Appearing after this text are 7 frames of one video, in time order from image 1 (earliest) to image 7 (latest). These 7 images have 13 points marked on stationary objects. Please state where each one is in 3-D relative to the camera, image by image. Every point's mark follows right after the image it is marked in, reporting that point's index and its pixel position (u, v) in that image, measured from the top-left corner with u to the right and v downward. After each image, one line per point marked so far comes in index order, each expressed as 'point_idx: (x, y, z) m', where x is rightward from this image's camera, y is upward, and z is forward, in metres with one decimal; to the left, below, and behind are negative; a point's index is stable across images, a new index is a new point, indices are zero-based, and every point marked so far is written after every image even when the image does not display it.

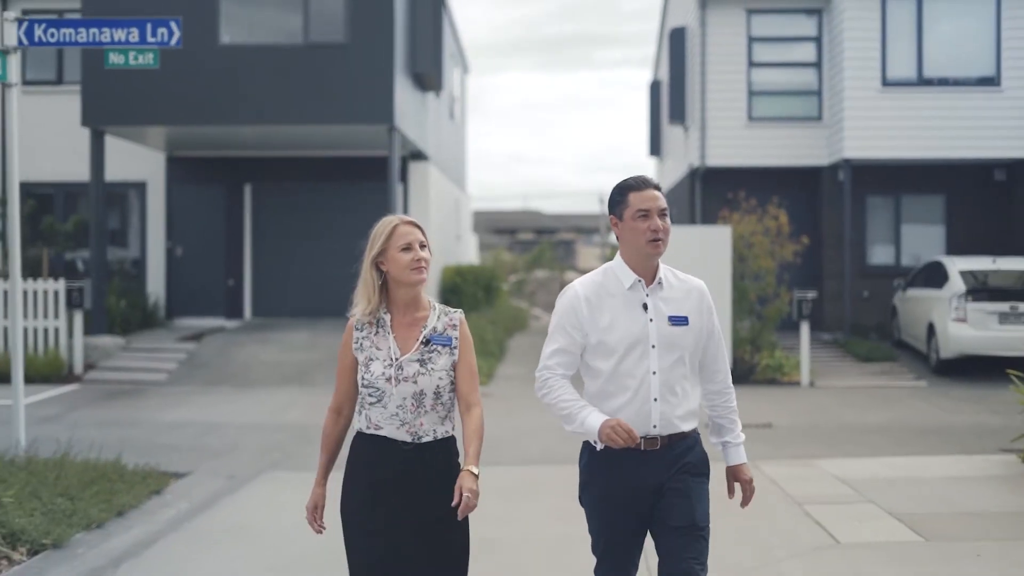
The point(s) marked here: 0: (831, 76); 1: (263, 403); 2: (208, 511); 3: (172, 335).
0: (+5.4, +3.6, +18.0) m
1: (-2.9, -1.4, +12.5) m
2: (-2.1, -1.5, +7.1) m
3: (-5.3, -0.7, +16.6) m
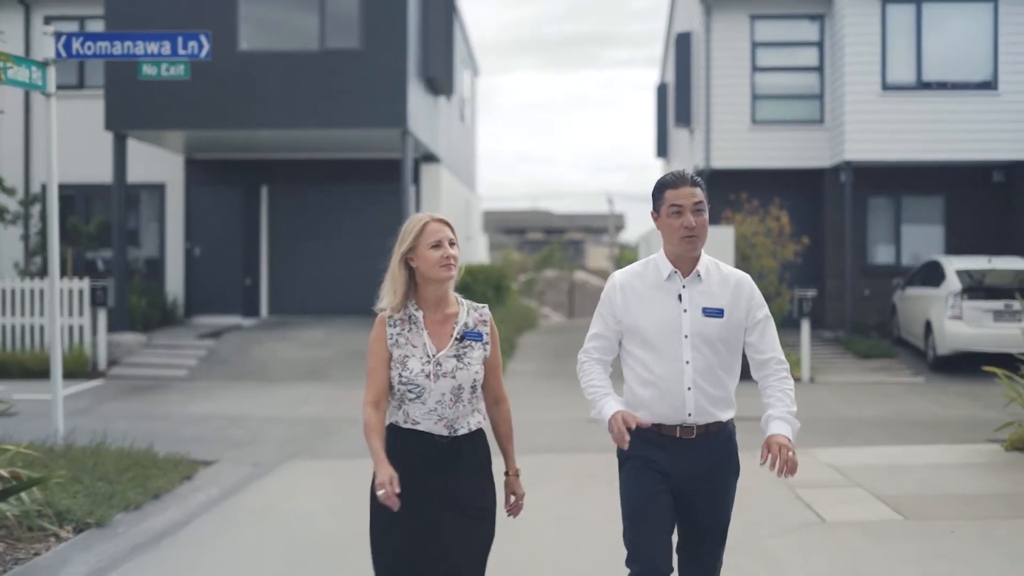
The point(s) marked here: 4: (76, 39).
0: (+5.5, +3.6, +18.4) m
1: (-2.8, -1.3, +13.0) m
2: (-2.0, -1.5, +7.6) m
3: (-5.1, -0.7, +17.1) m
4: (-3.3, +1.9, +8.1) m
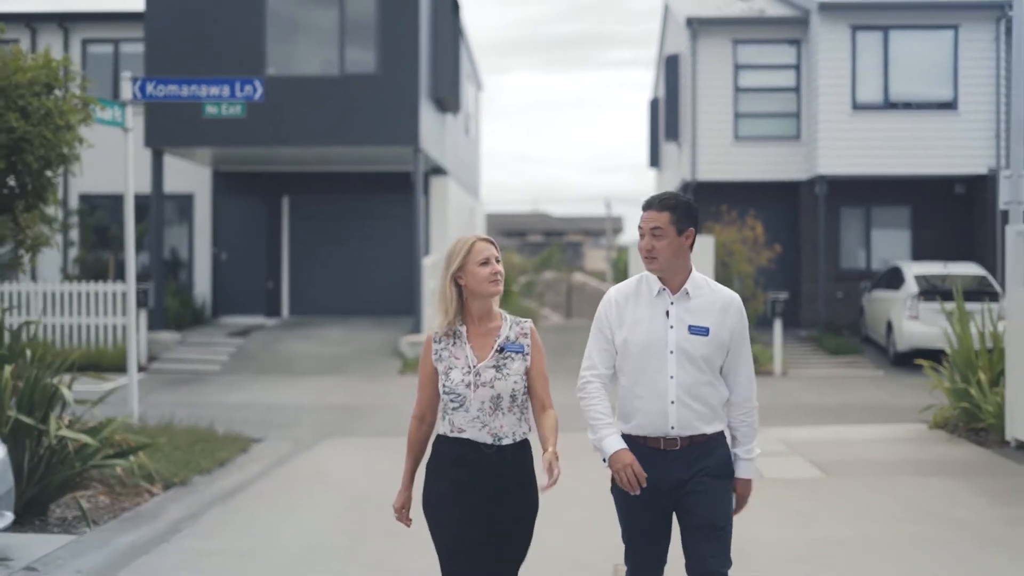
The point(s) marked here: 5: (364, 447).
0: (+5.5, +3.6, +20.0) m
1: (-2.8, -1.4, +14.6) m
2: (-2.0, -1.5, +9.2) m
3: (-5.1, -0.7, +18.7) m
4: (-3.3, +1.9, +9.7) m
5: (-1.4, -1.5, +10.0) m
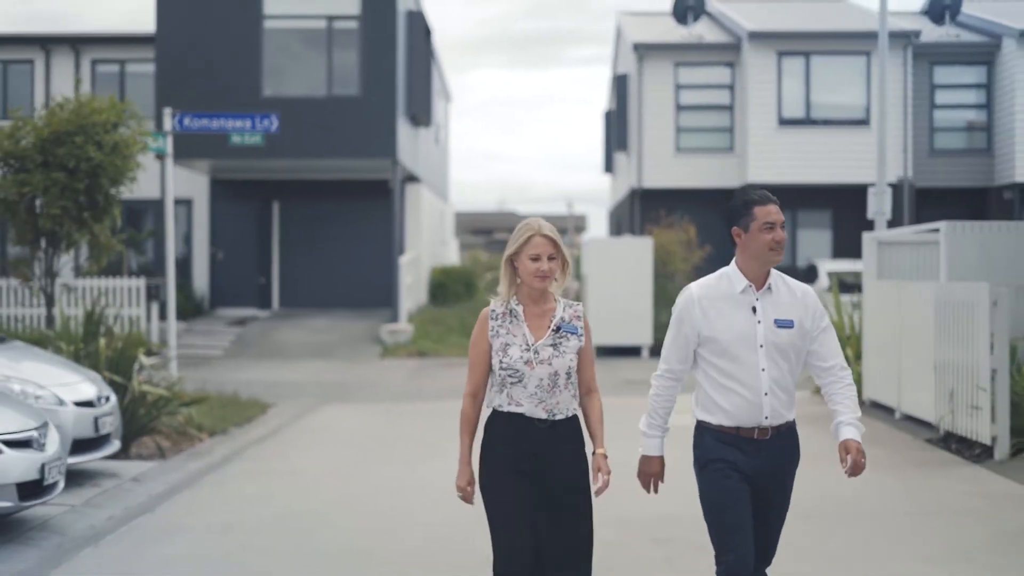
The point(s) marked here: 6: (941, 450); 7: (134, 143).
0: (+4.8, +3.7, +22.6) m
1: (-3.3, -1.3, +16.9) m
2: (-2.3, -1.5, +11.6) m
3: (-5.8, -0.7, +21.0) m
4: (-3.7, +1.9, +12.1) m
5: (-1.8, -1.4, +12.4) m
6: (+3.8, -1.4, +9.3) m
7: (-4.0, +1.5, +11.3) m
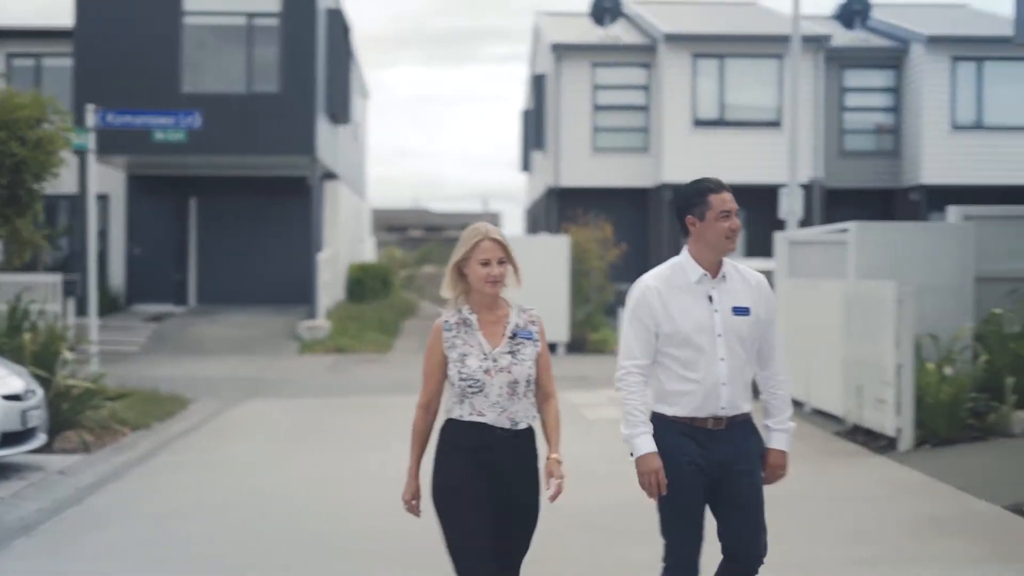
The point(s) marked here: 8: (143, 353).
0: (+3.1, +3.7, +23.2) m
1: (-4.6, -1.2, +16.9) m
2: (-3.2, -1.4, +11.7) m
3: (-7.3, -0.6, +20.7) m
4: (-4.6, +2.0, +12.0) m
5: (-2.7, -1.4, +12.5) m
6: (+3.1, -1.4, +9.9) m
7: (-4.8, +1.6, +11.2) m
8: (-6.3, -1.1, +18.1) m
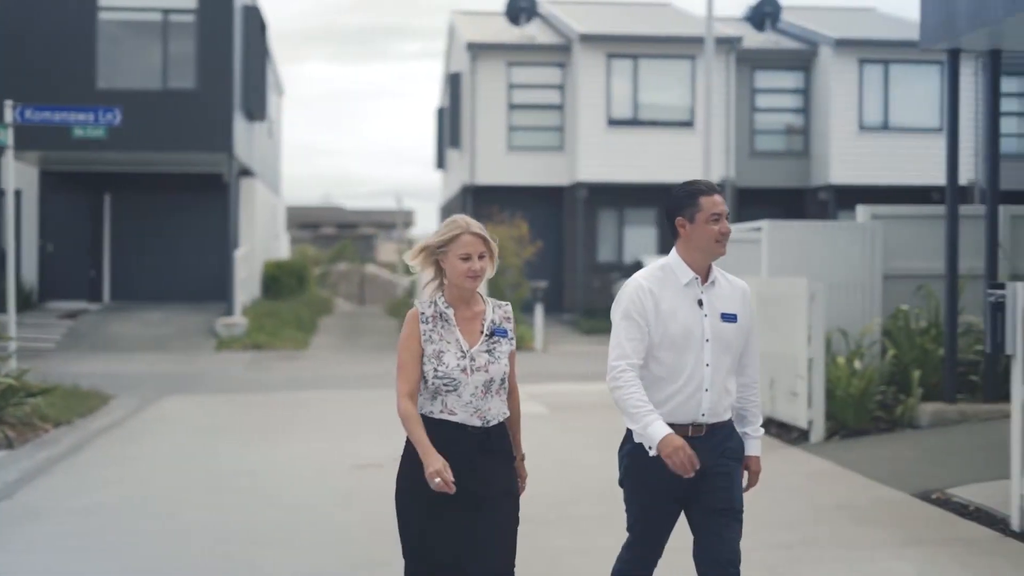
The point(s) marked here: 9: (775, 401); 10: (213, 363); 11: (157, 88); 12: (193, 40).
0: (+1.3, +3.8, +23.6) m
1: (-5.8, -1.2, +16.7) m
2: (-4.0, -1.4, +11.6) m
3: (-8.9, -0.6, +20.3) m
4: (-5.4, +2.0, +11.8) m
5: (-3.6, -1.4, +12.5) m
6: (+2.4, -1.4, +10.3) m
7: (-5.6, +1.6, +11.0) m
8: (-7.6, -1.1, +17.8) m
9: (+2.5, -1.1, +10.3) m
10: (-4.7, -1.2, +17.0) m
11: (-6.4, +3.6, +19.2) m
12: (-5.8, +4.5, +19.3) m
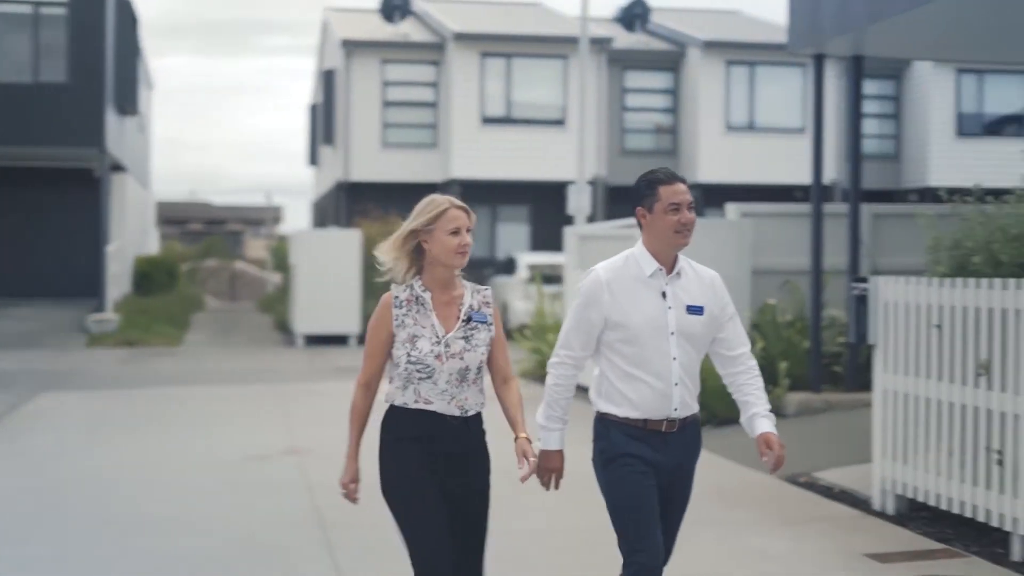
0: (-1.3, +3.9, +23.7) m
1: (-7.5, -1.2, +16.0) m
2: (-5.1, -1.4, +11.2) m
3: (-11.0, -0.6, +19.2) m
4: (-6.6, +2.0, +11.2) m
5: (-4.9, -1.4, +12.1) m
6: (+1.4, -1.3, +10.7) m
7: (-6.7, +1.6, +10.4) m
8: (-9.5, -1.1, +16.9) m
9: (+1.5, -1.1, +10.7) m
10: (-6.5, -1.2, +16.4) m
11: (-8.5, +3.6, +18.4) m
12: (-7.9, +4.5, +18.6) m
